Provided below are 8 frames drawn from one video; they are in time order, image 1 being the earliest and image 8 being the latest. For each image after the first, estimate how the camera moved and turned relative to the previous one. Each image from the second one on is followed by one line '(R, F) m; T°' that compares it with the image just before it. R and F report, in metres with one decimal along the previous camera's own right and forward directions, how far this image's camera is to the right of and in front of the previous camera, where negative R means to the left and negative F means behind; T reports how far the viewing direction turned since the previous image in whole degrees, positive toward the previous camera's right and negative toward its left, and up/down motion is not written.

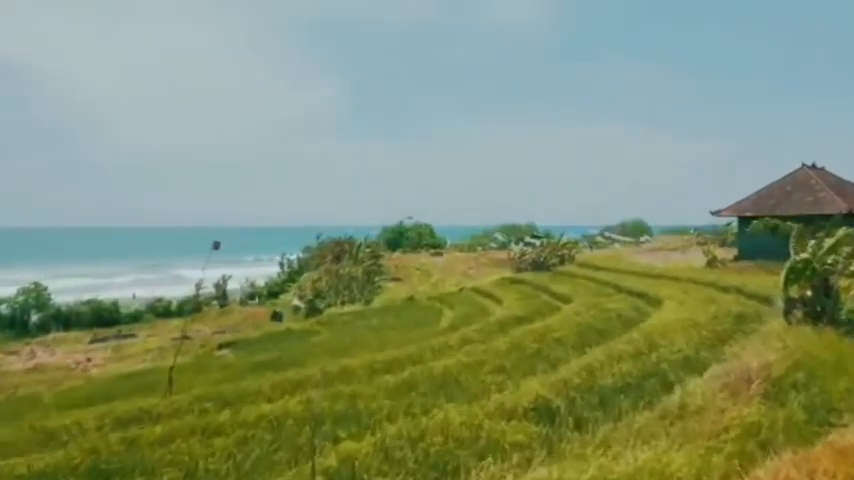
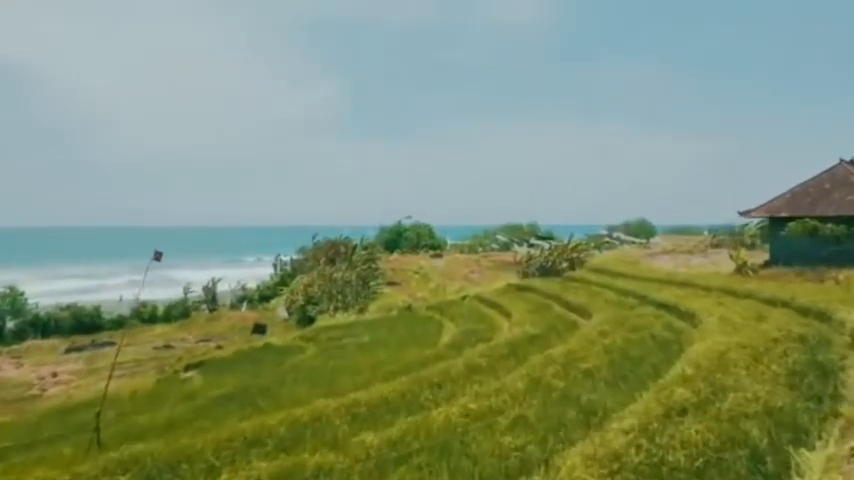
(0.0, +2.3) m; 0°
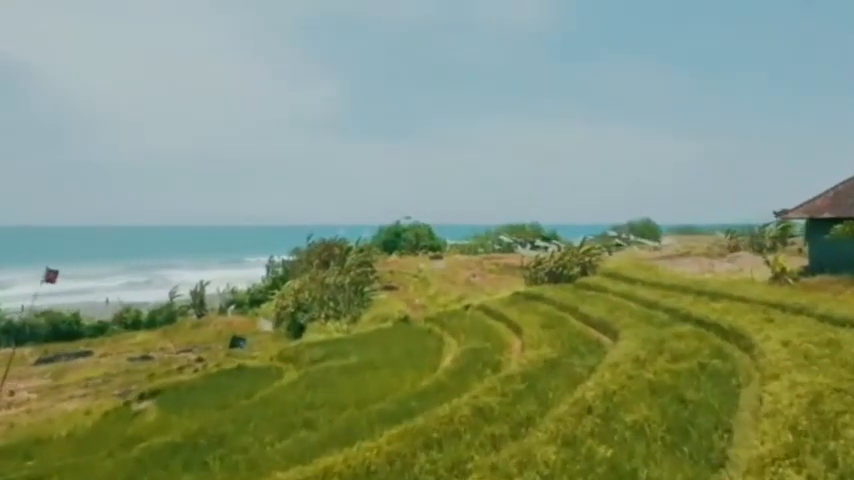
(0.0, +2.3) m; 0°
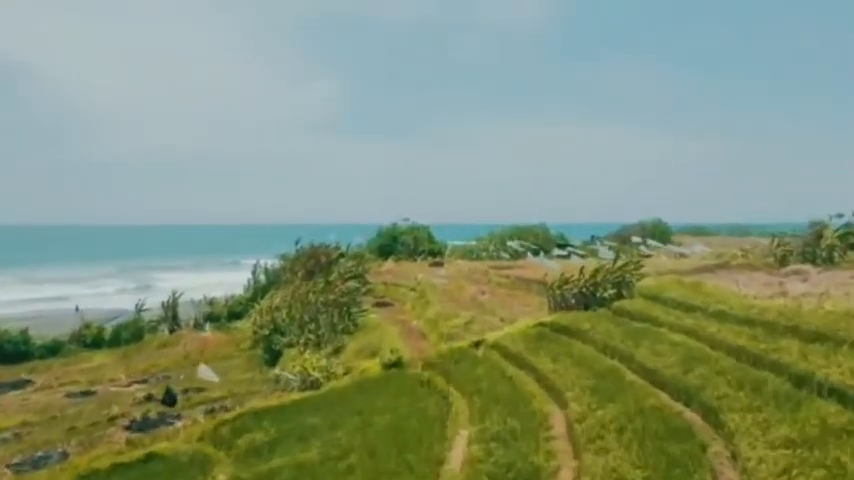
(0.0, +4.8) m; 0°
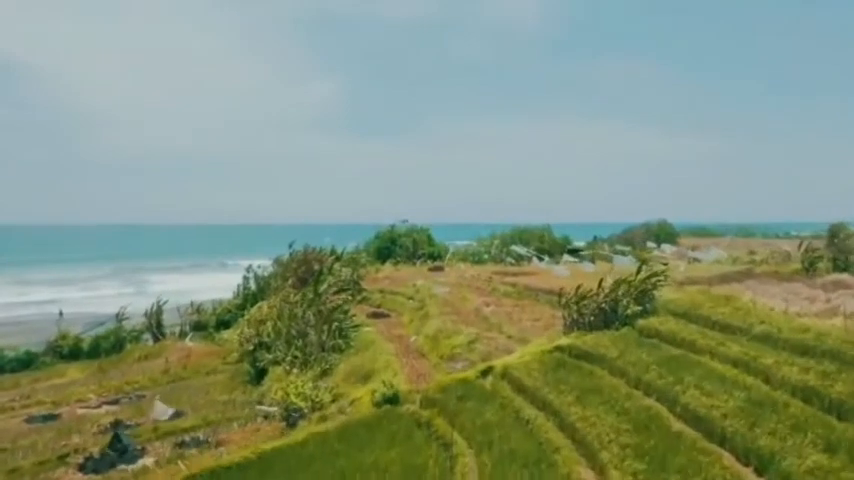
(0.0, +2.3) m; 0°
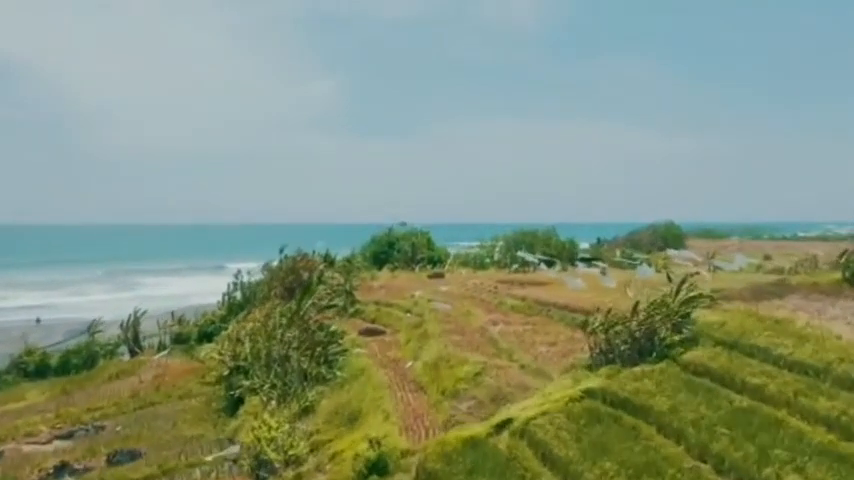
(0.0, +2.9) m; 0°
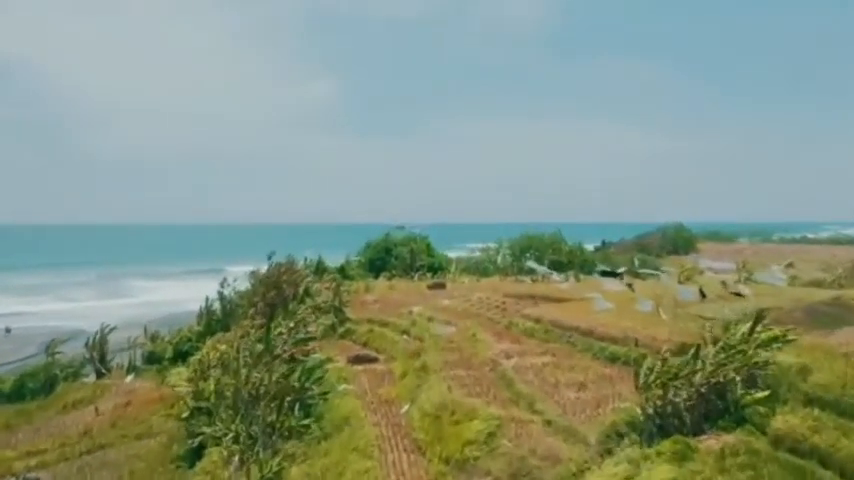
(0.0, +3.6) m; 0°
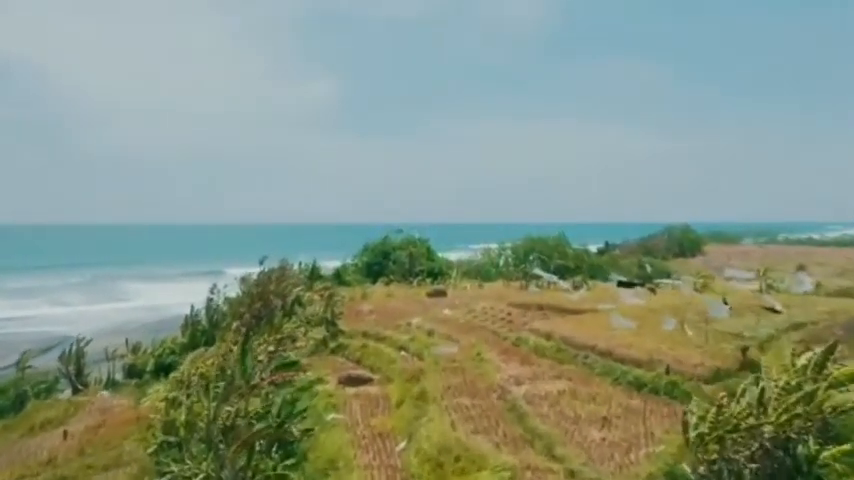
(0.0, +2.1) m; 0°
